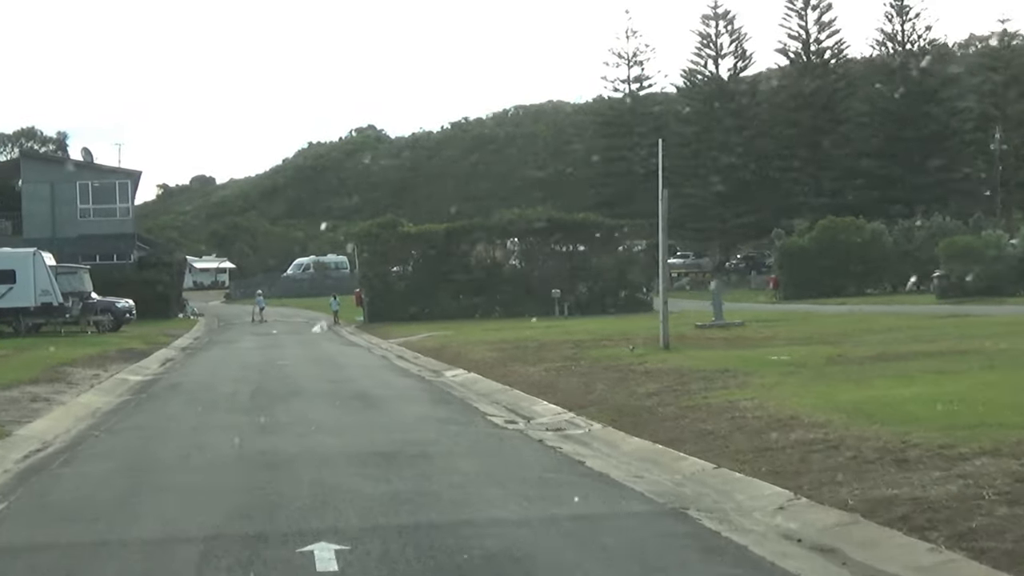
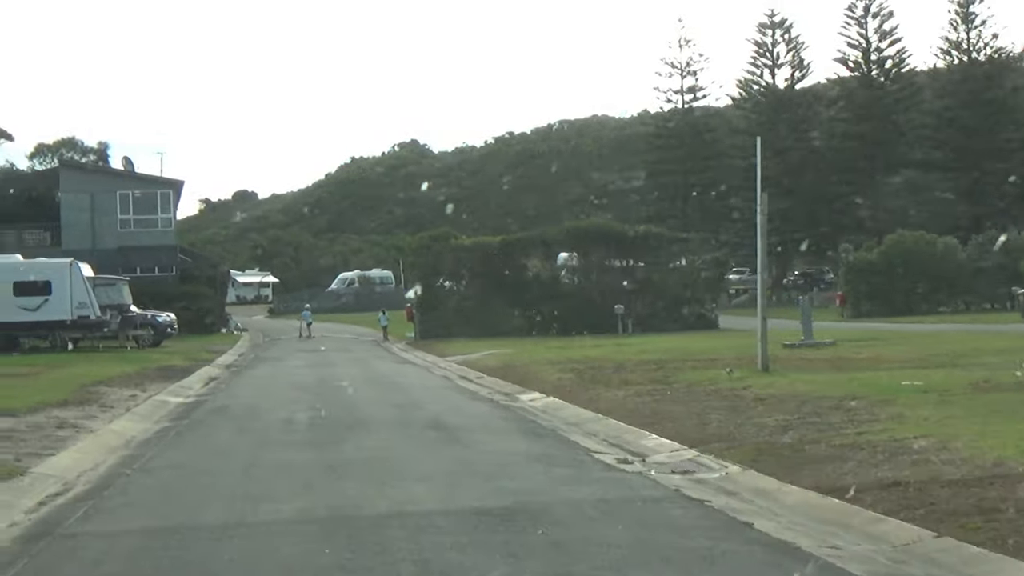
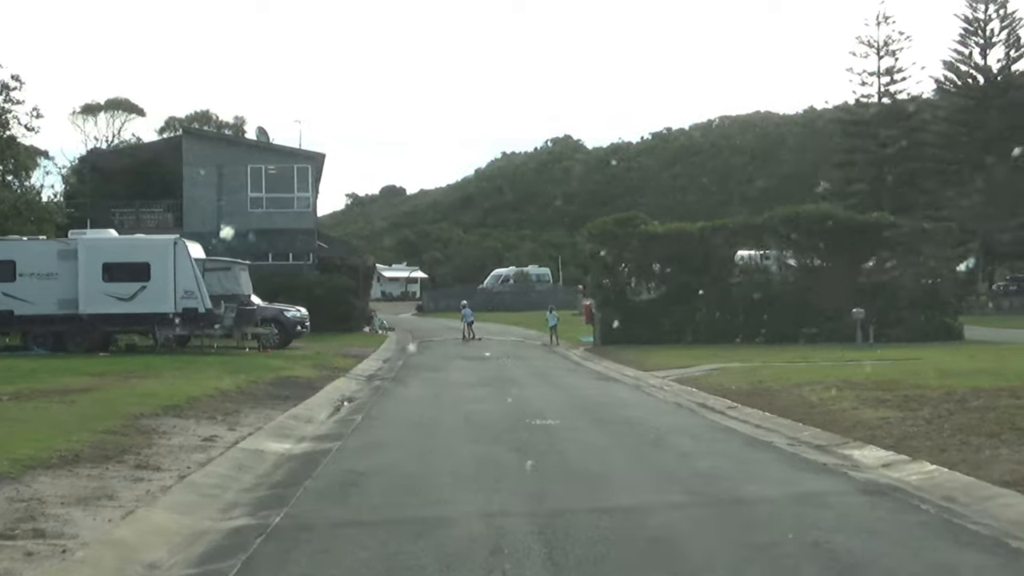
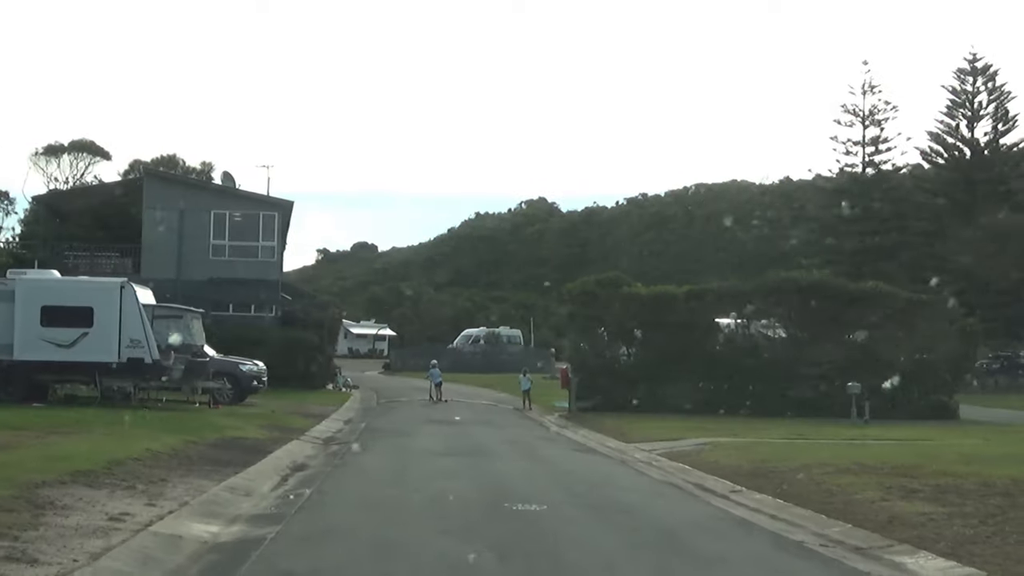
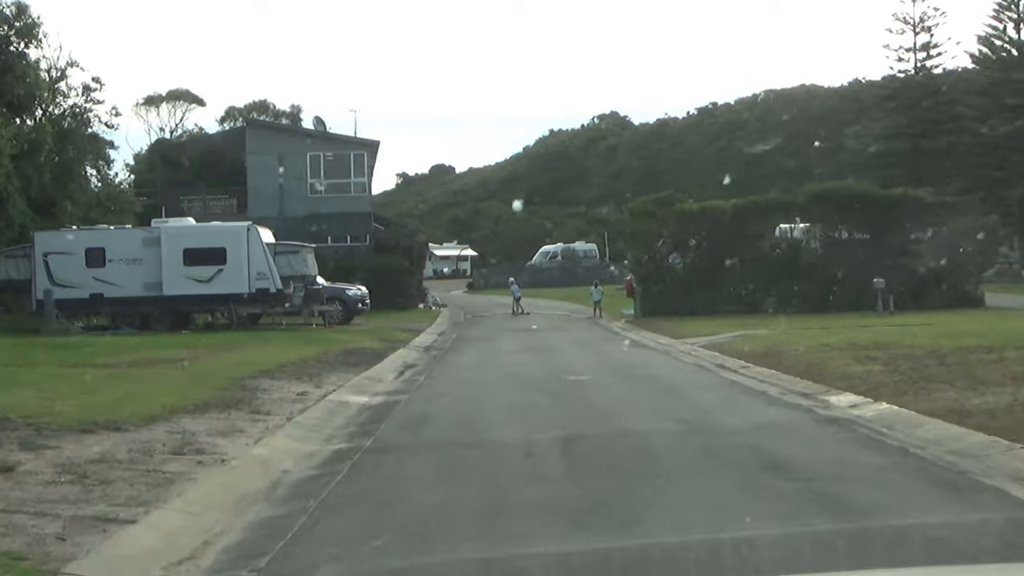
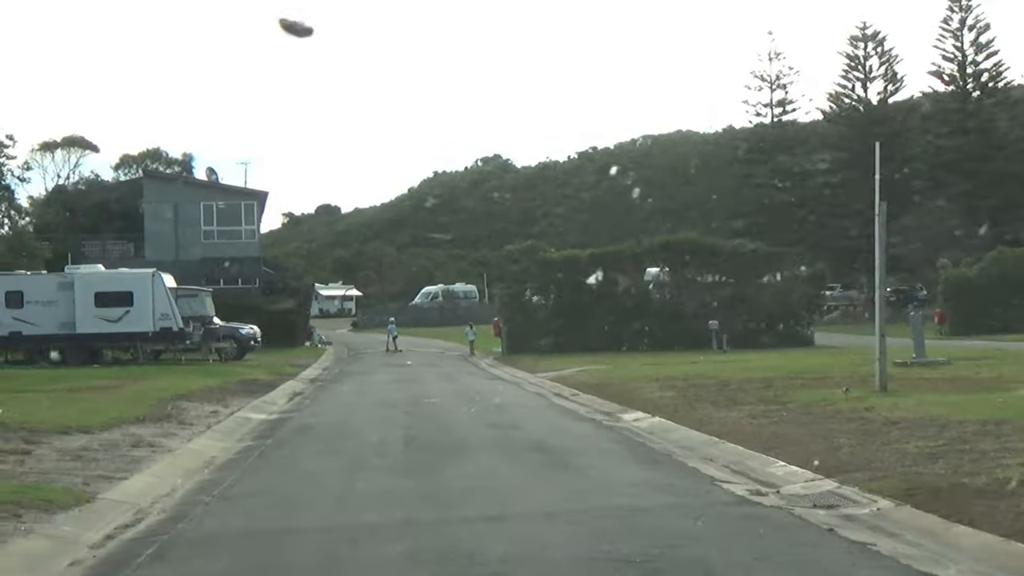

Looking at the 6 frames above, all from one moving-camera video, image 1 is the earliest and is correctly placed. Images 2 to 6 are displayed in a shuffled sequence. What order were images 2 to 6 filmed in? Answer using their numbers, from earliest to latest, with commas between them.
2, 6, 5, 3, 4
